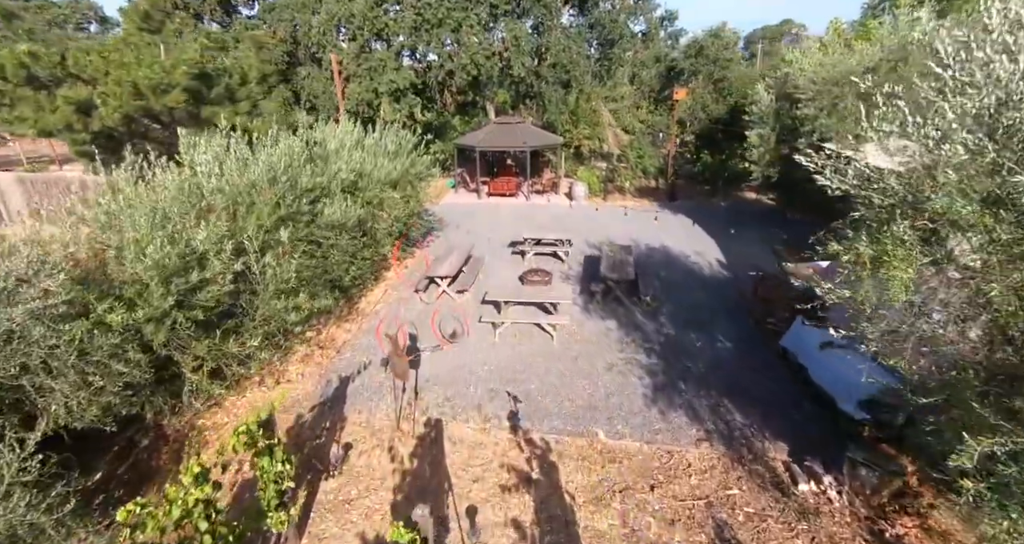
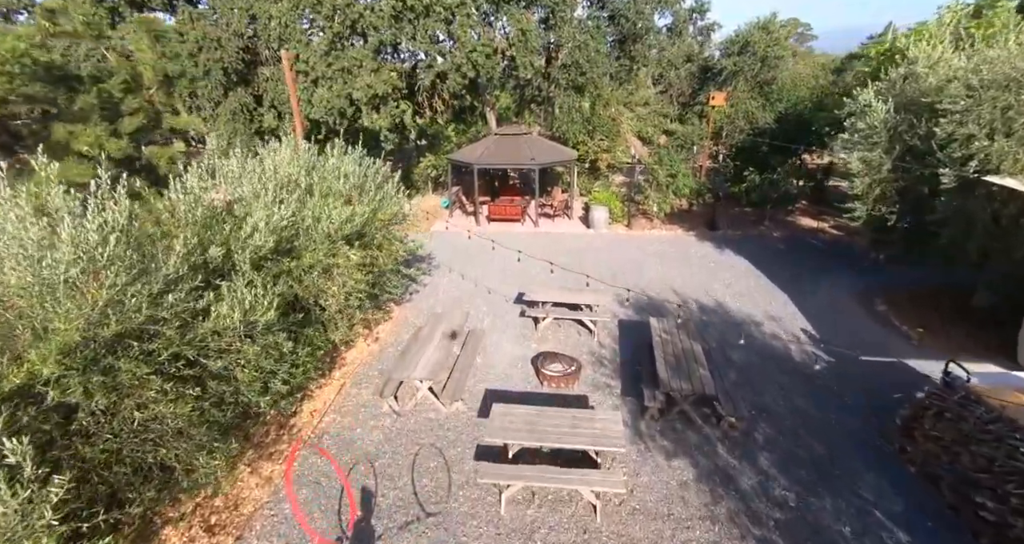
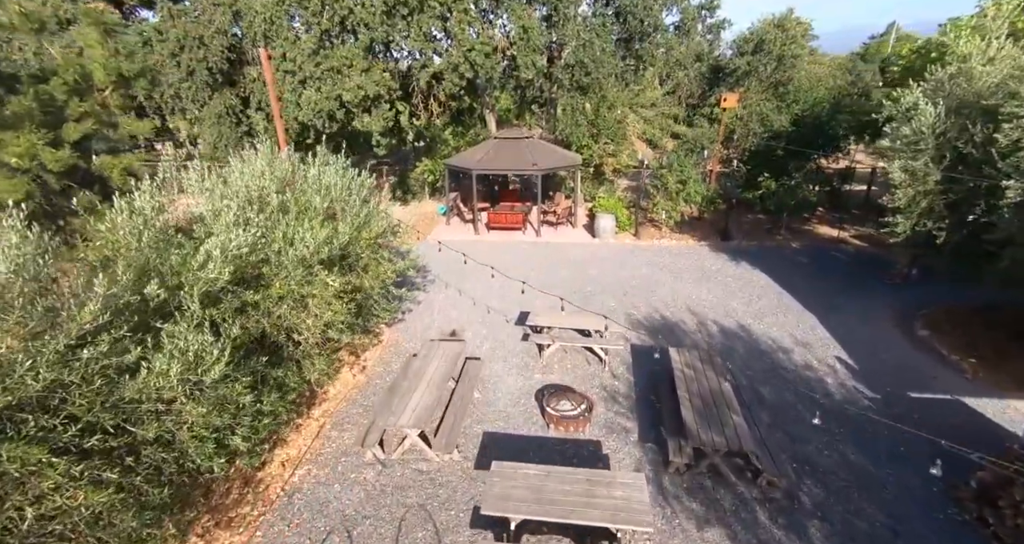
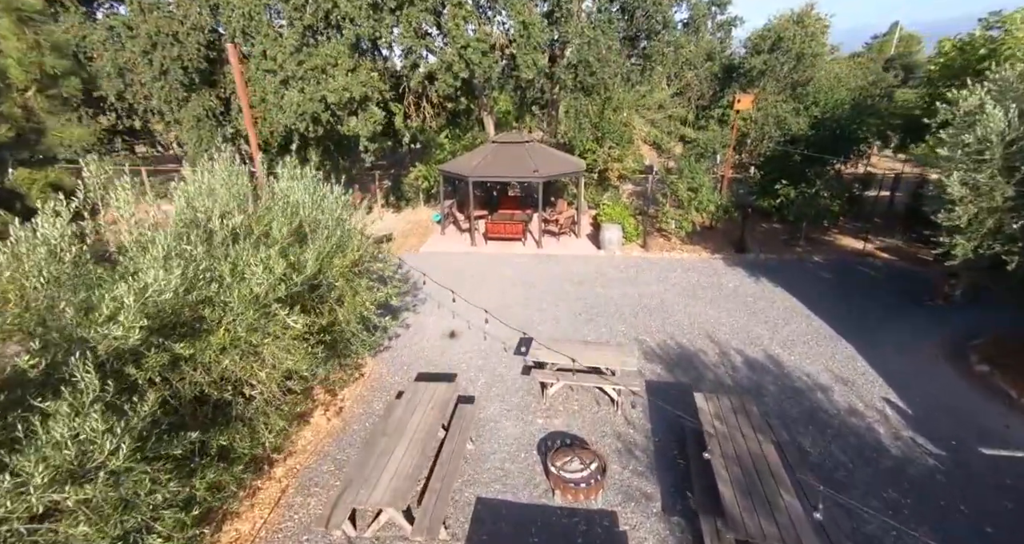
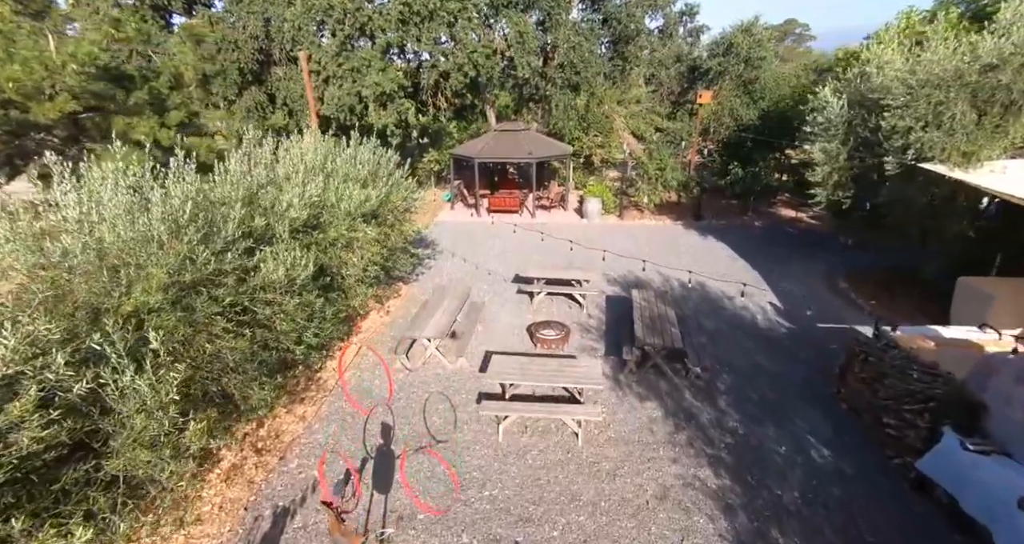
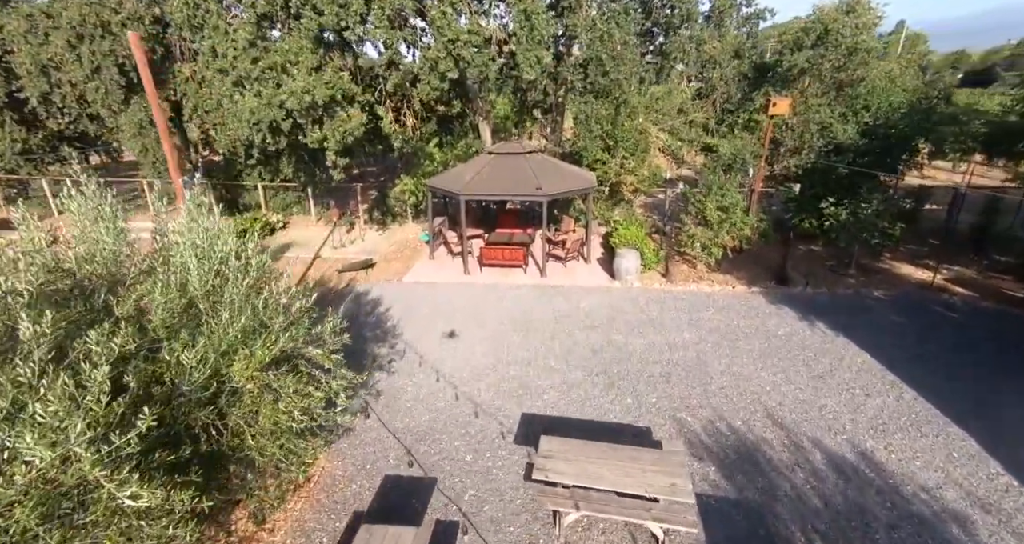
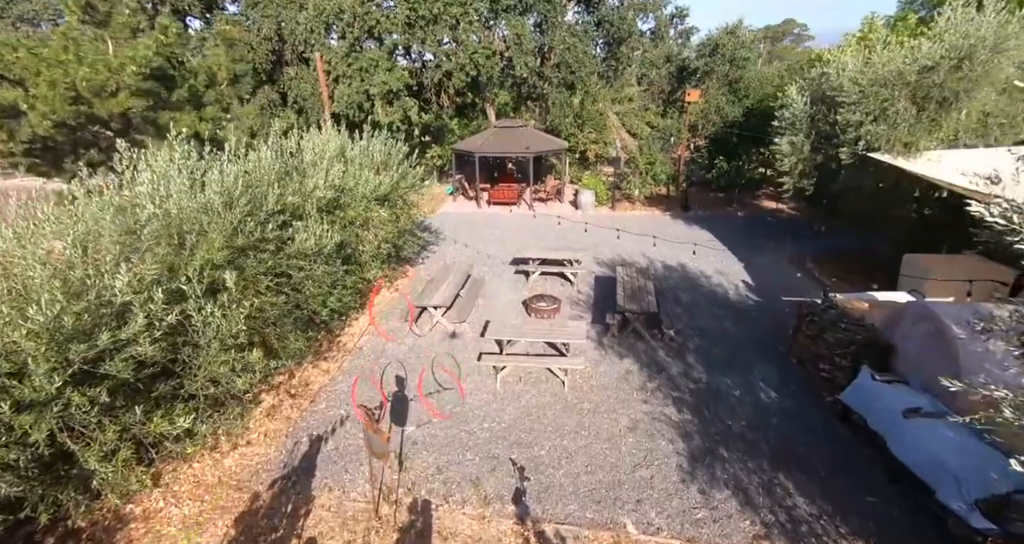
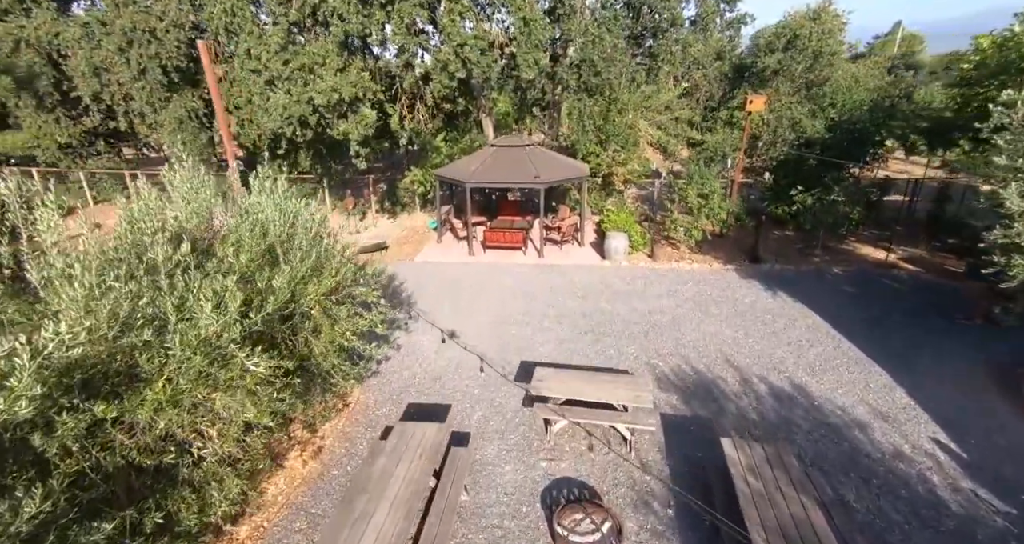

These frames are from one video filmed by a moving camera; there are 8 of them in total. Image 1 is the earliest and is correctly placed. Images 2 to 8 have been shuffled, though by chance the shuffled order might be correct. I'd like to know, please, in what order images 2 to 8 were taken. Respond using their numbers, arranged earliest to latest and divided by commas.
7, 5, 2, 3, 4, 8, 6
